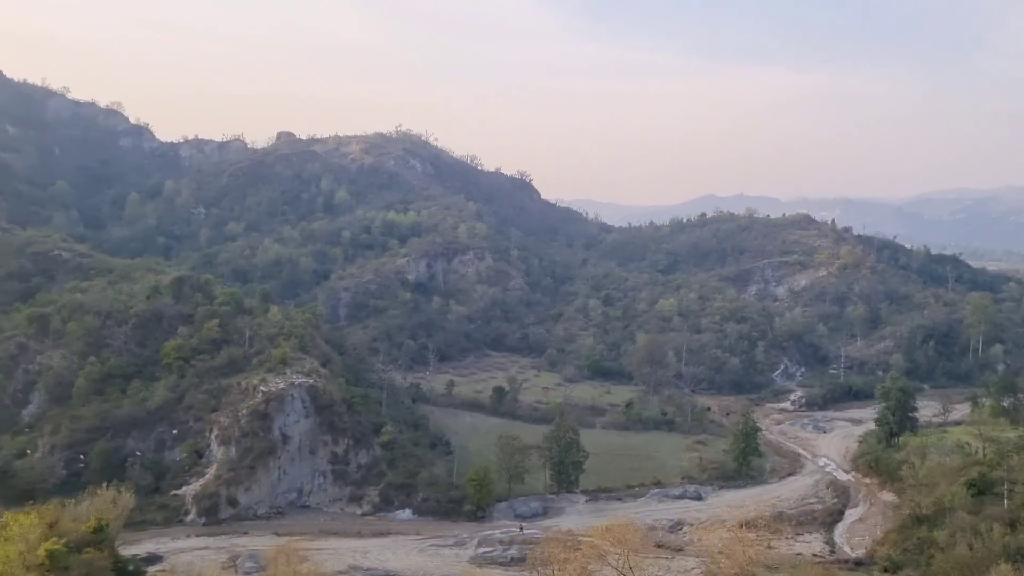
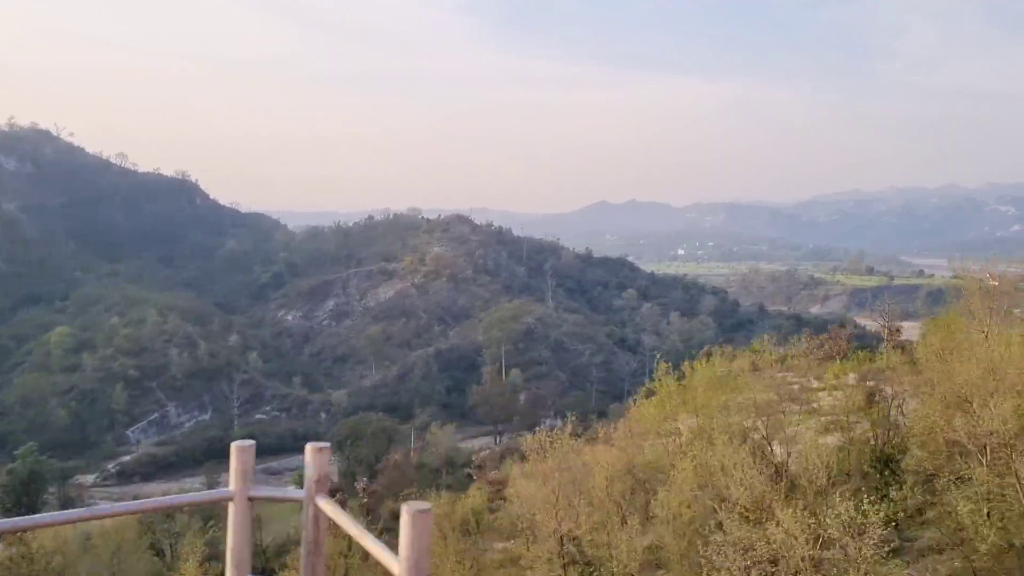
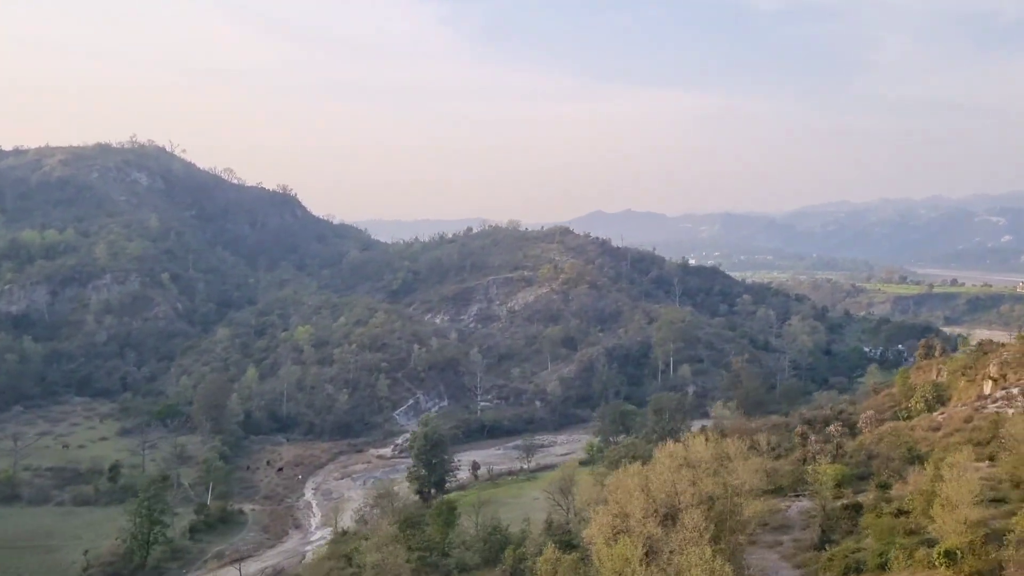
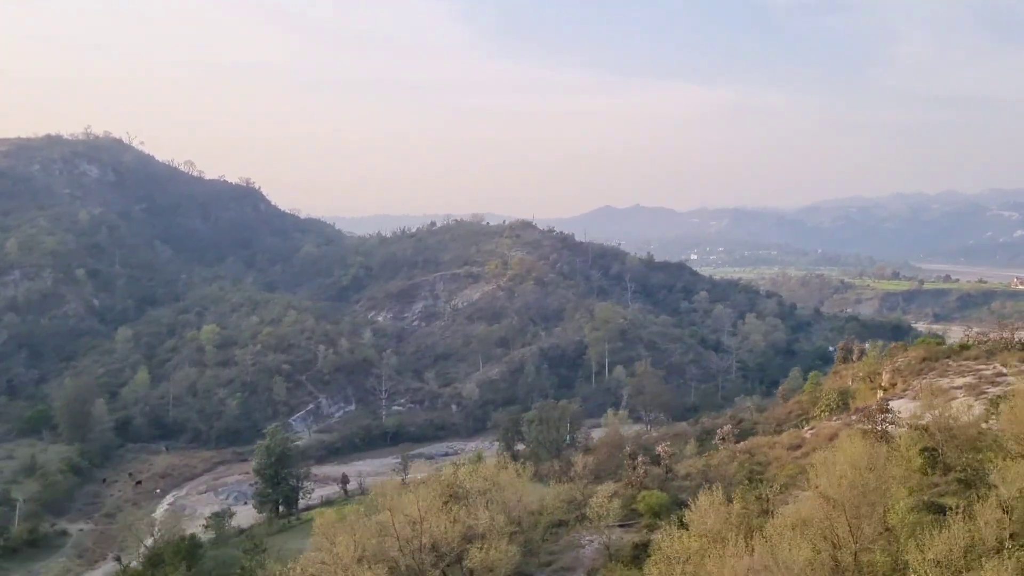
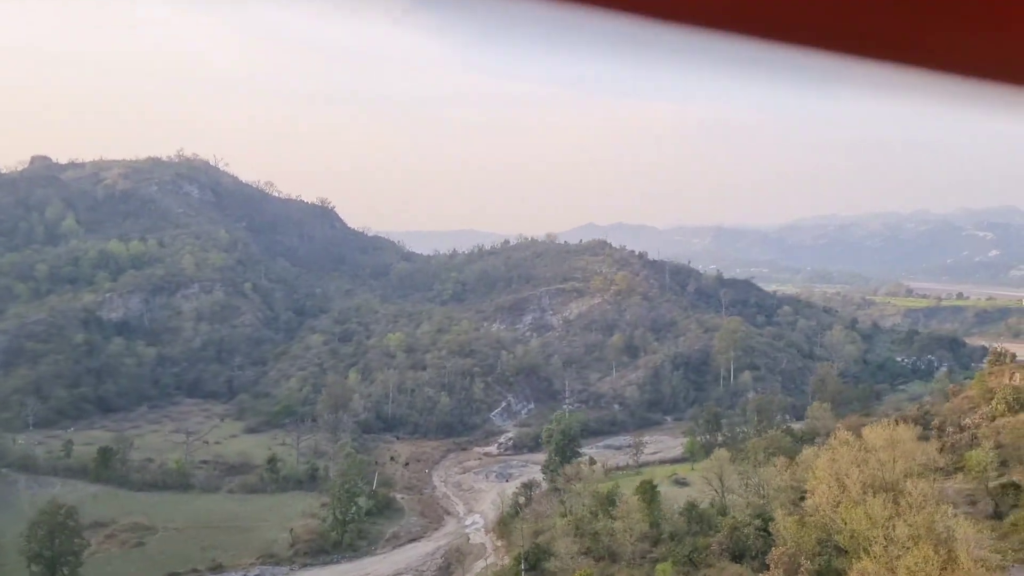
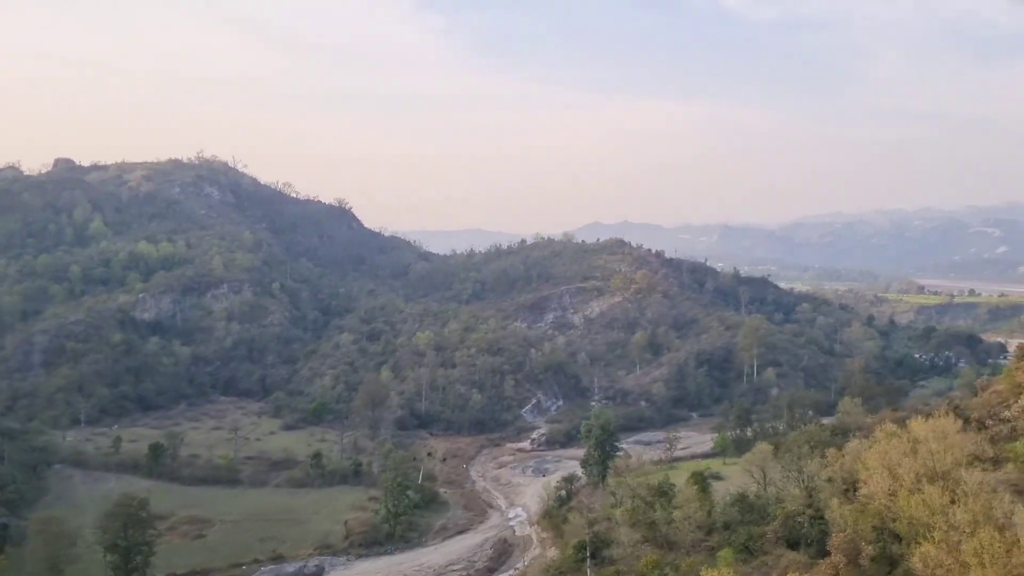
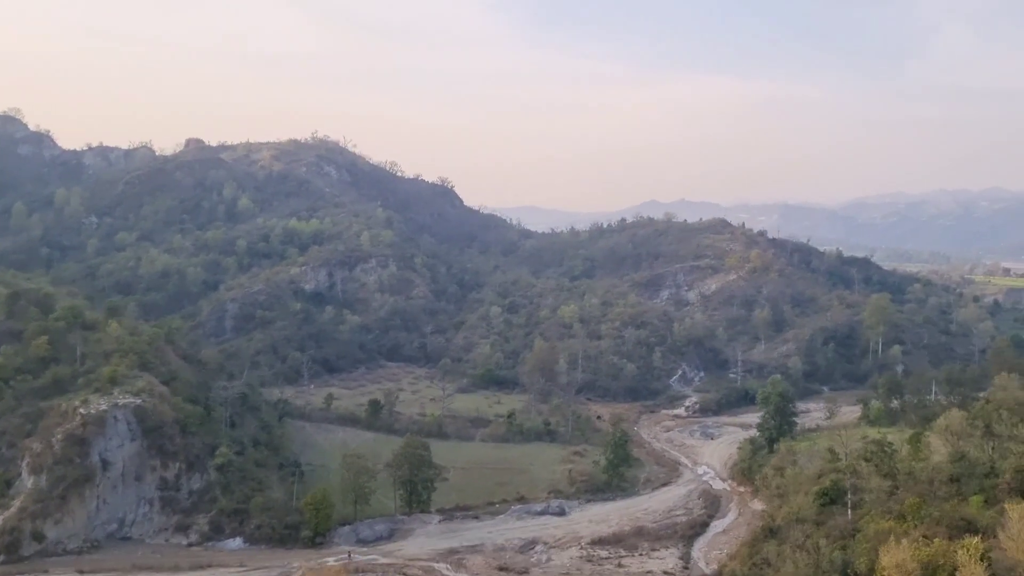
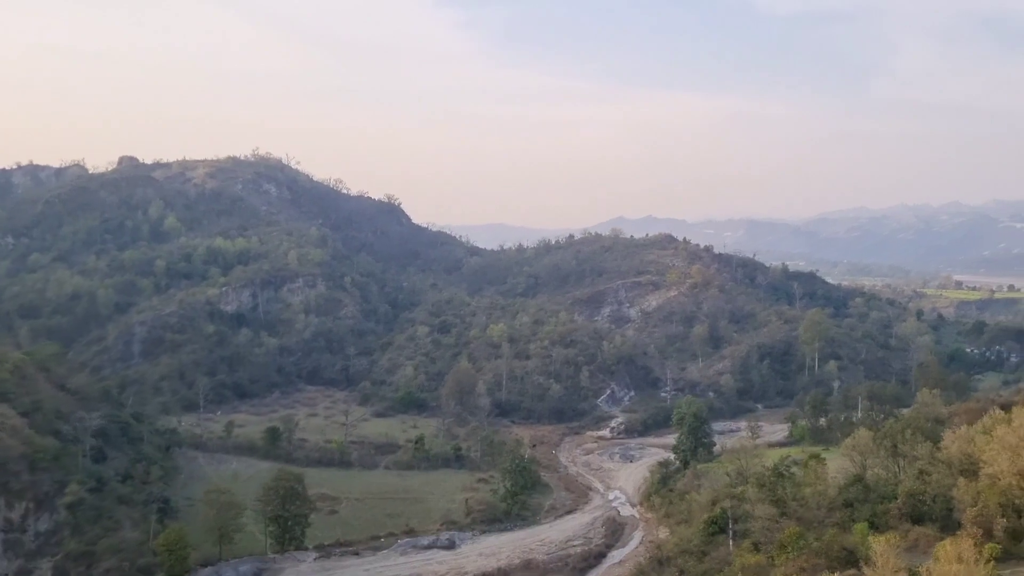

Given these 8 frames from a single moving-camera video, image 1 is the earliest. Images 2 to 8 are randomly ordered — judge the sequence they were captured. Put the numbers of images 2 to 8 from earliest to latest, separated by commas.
7, 8, 6, 5, 3, 4, 2
